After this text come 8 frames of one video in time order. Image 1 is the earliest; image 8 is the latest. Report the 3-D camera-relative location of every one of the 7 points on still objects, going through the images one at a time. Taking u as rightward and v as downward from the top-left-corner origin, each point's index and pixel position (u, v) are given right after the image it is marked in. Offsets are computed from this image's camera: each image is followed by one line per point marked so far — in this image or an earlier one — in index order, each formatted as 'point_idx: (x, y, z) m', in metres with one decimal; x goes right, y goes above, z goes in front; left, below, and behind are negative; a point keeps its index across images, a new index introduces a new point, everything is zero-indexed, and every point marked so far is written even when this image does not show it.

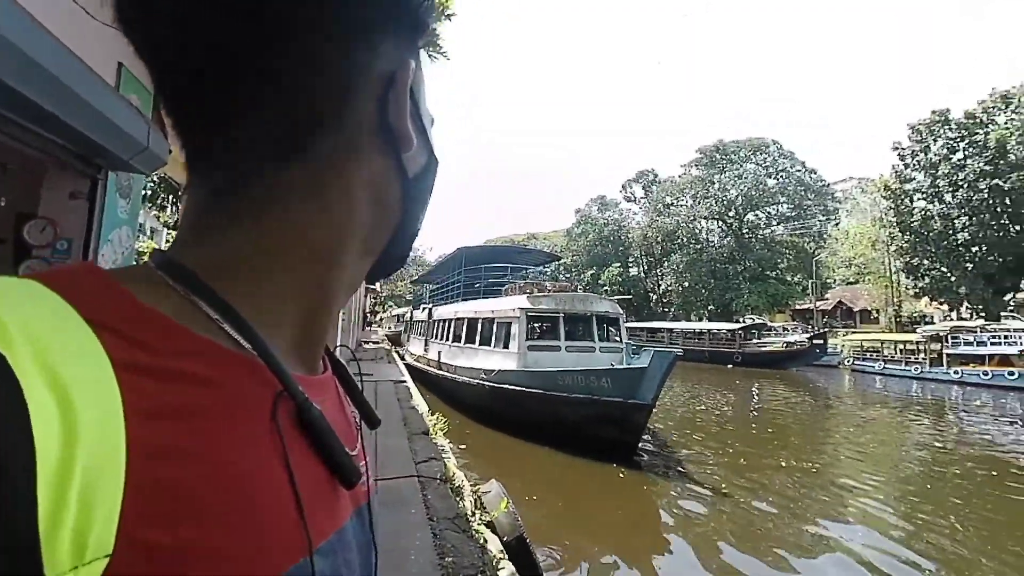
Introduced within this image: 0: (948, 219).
0: (+15.0, +2.3, +15.6) m
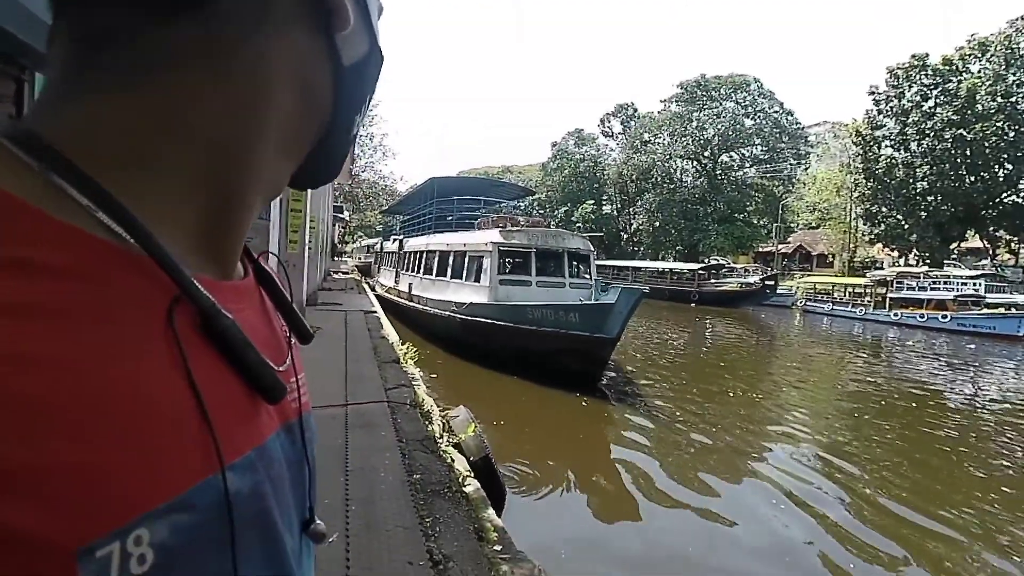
0: (+14.1, +4.2, +15.9) m
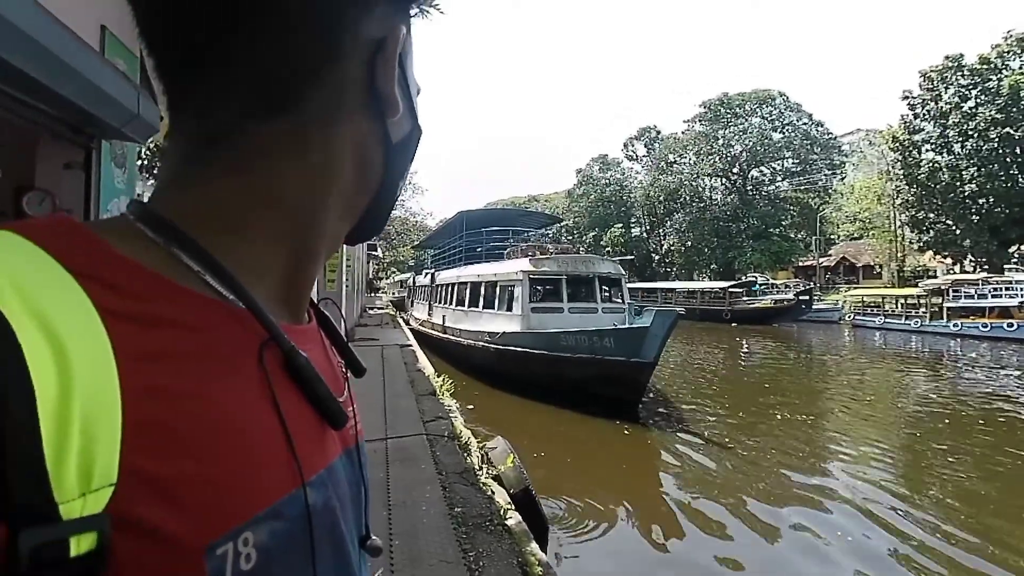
0: (+14.9, +3.9, +15.3) m
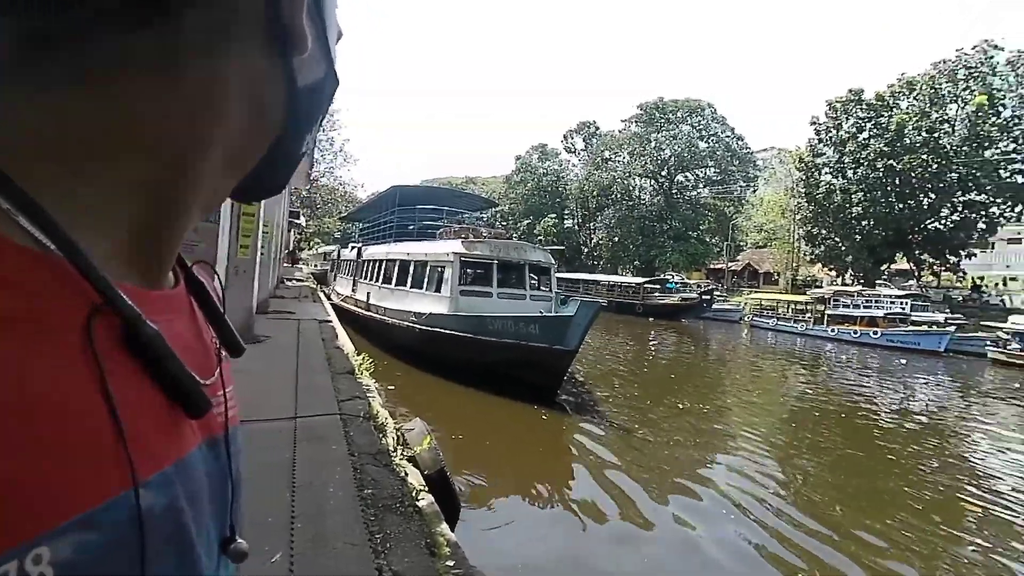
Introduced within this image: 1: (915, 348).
0: (+12.6, +3.6, +17.2) m
1: (+16.4, -2.4, +18.3) m
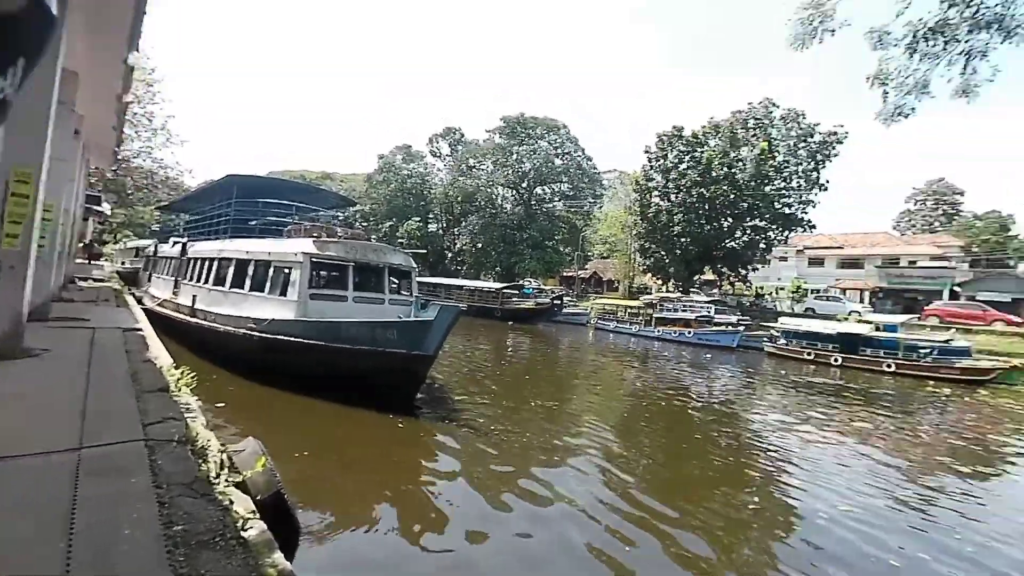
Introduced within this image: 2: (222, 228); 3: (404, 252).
0: (+6.8, +3.3, +20.1) m
1: (+10.0, -2.7, +22.2) m
2: (-12.0, +2.5, +18.4) m
3: (-3.1, +1.0, +12.4) m
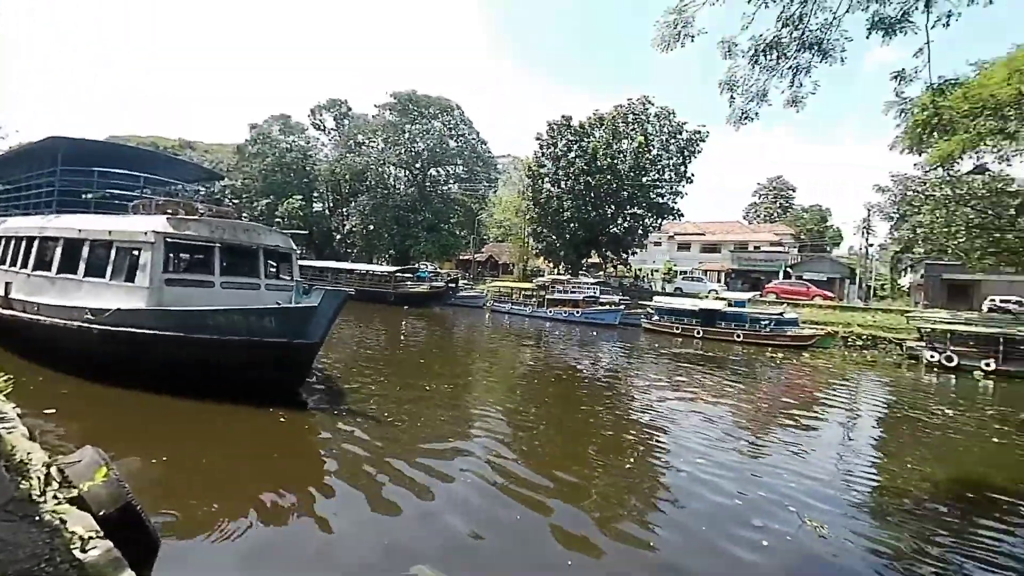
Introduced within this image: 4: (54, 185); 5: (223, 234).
0: (+1.8, +4.1, +21.0) m
1: (+4.5, -1.8, +24.1) m
2: (-16.1, +3.0, +15.2) m
3: (-6.1, +1.4, +11.4) m
4: (-15.2, +3.3, +14.5) m
5: (-6.6, +1.2, +9.8) m
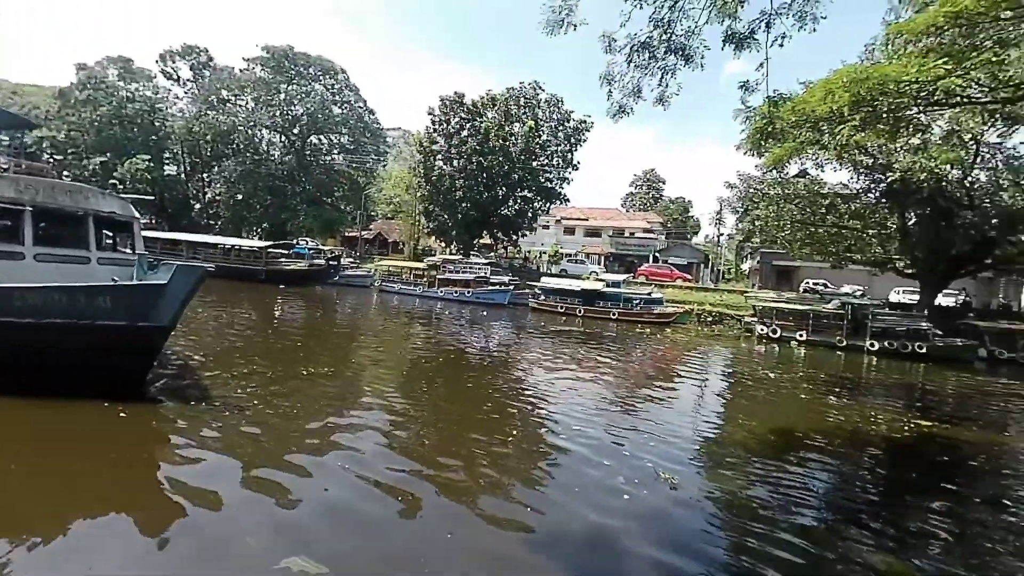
0: (-3.3, +5.1, +20.9) m
1: (-1.5, -0.7, +24.8) m
2: (-19.3, +3.7, +11.1) m
3: (-8.7, +2.0, +9.9) m
4: (-18.3, +4.1, +10.7) m
5: (-8.9, +1.7, +8.2) m
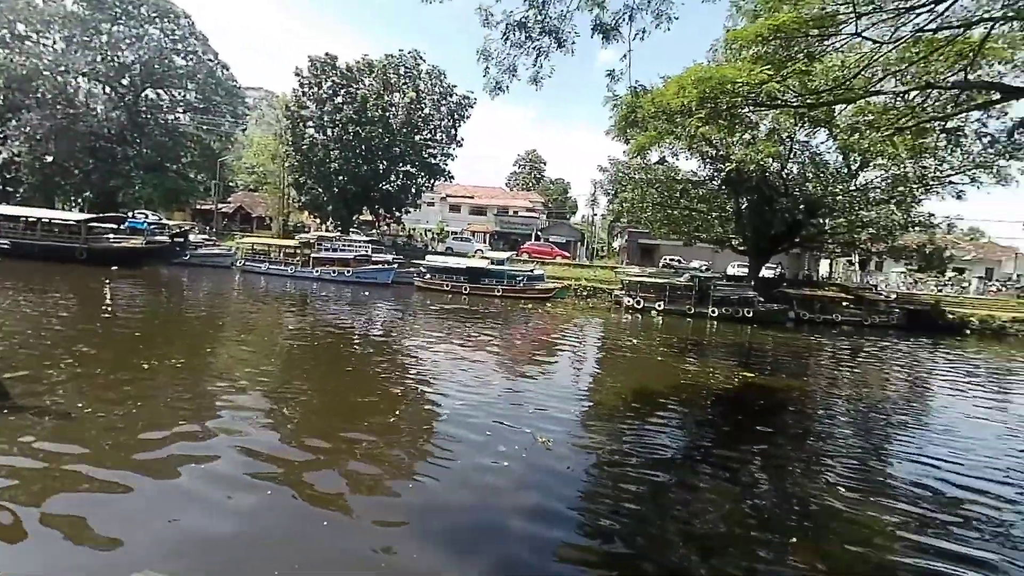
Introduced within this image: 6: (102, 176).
0: (-7.3, +5.5, +18.8) m
1: (-6.4, 0.0, +23.2) m
2: (-20.4, +3.4, +5.5) m
3: (-9.8, +1.8, +6.9) m
4: (-19.3, +3.7, +5.3) m
5: (-9.6, +1.4, +5.3) m
6: (-14.8, +3.8, +16.6) m
